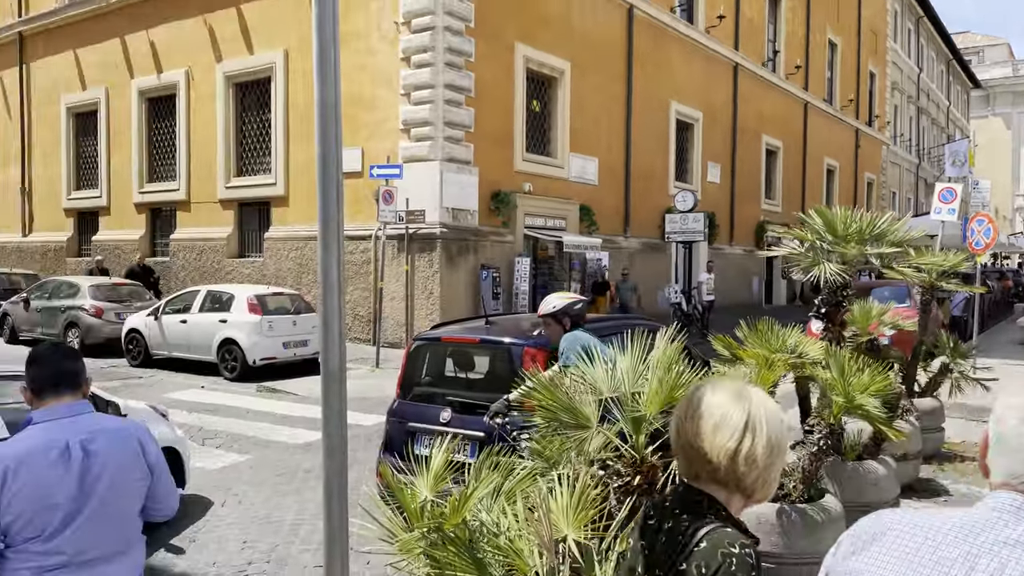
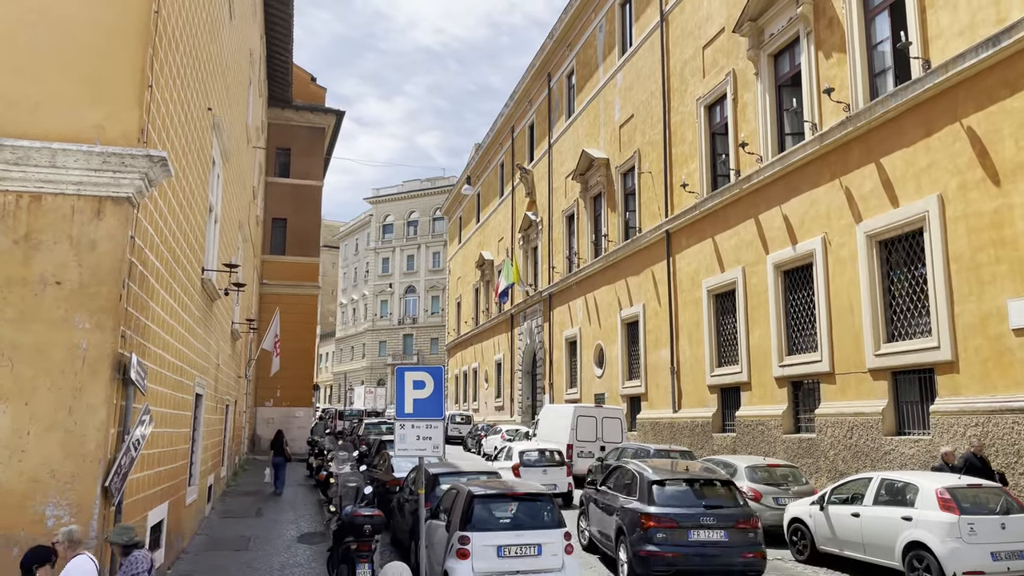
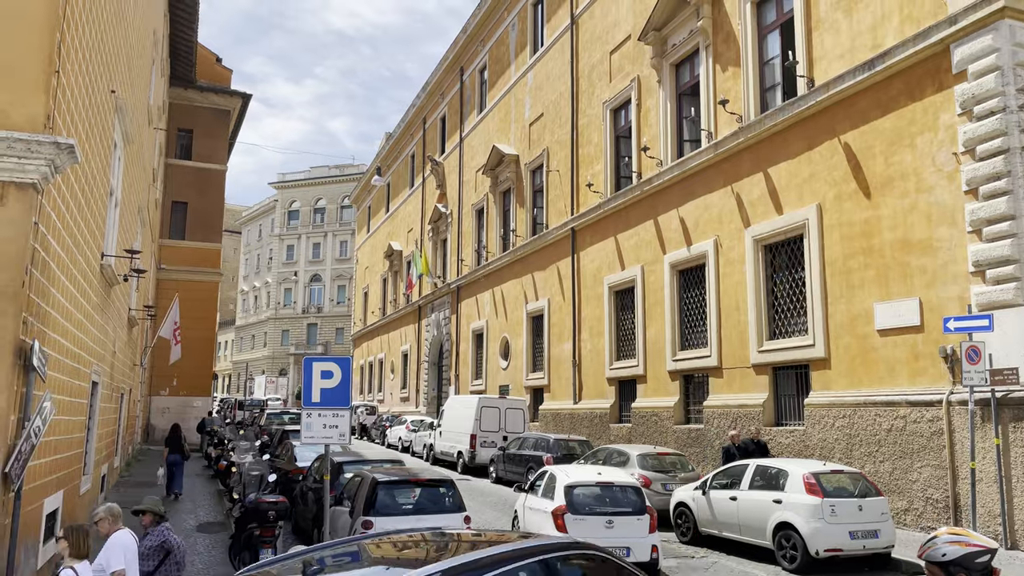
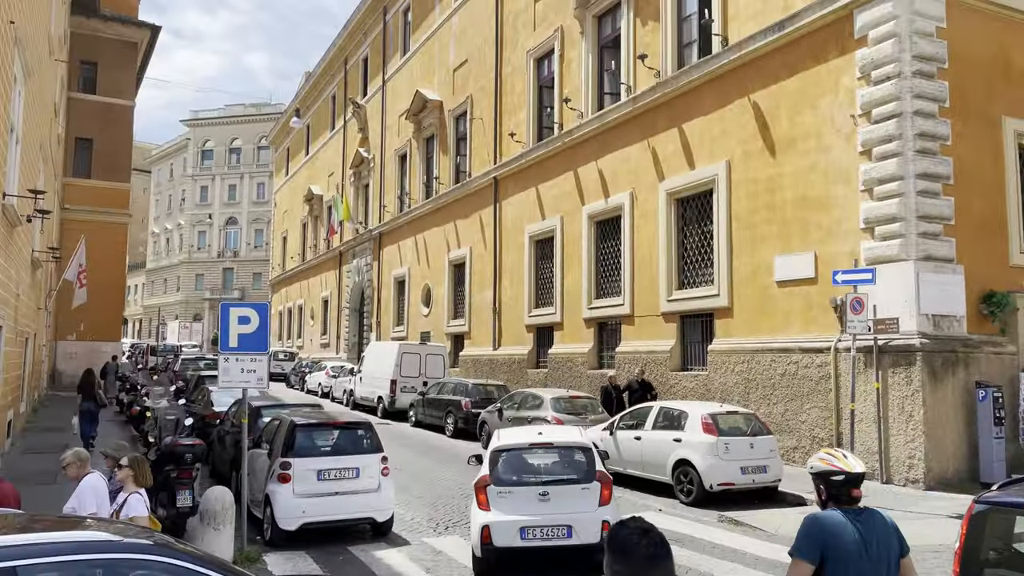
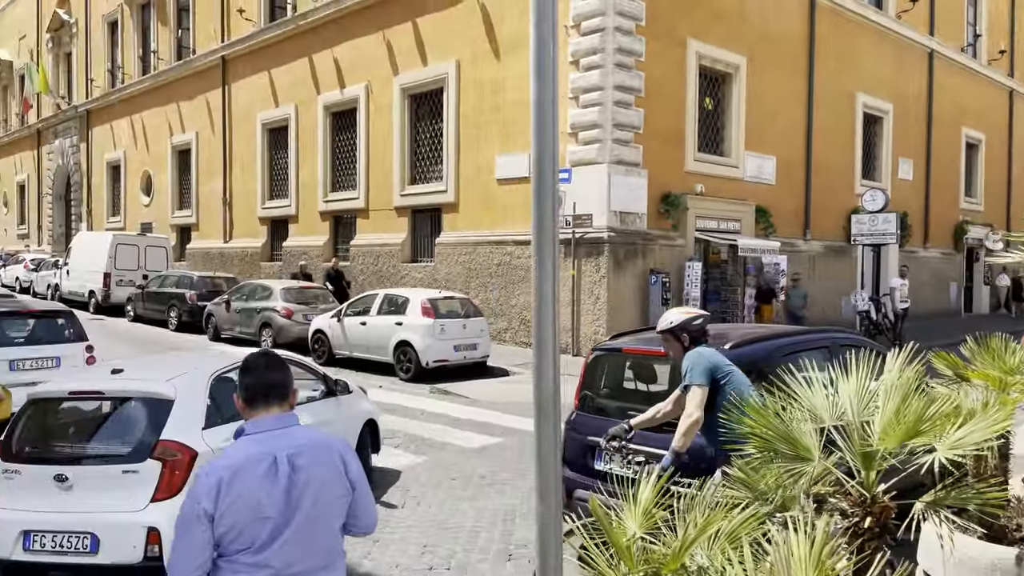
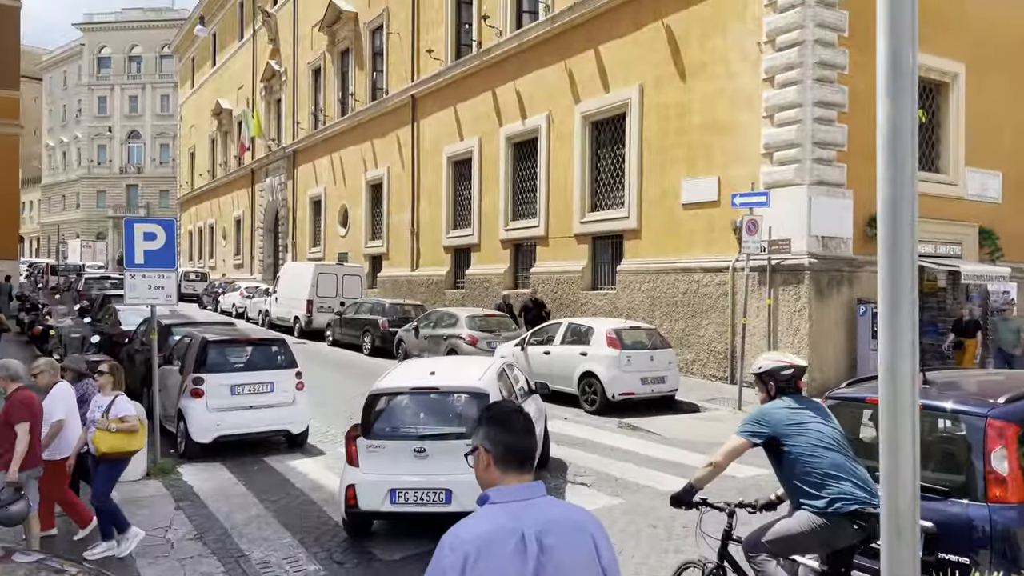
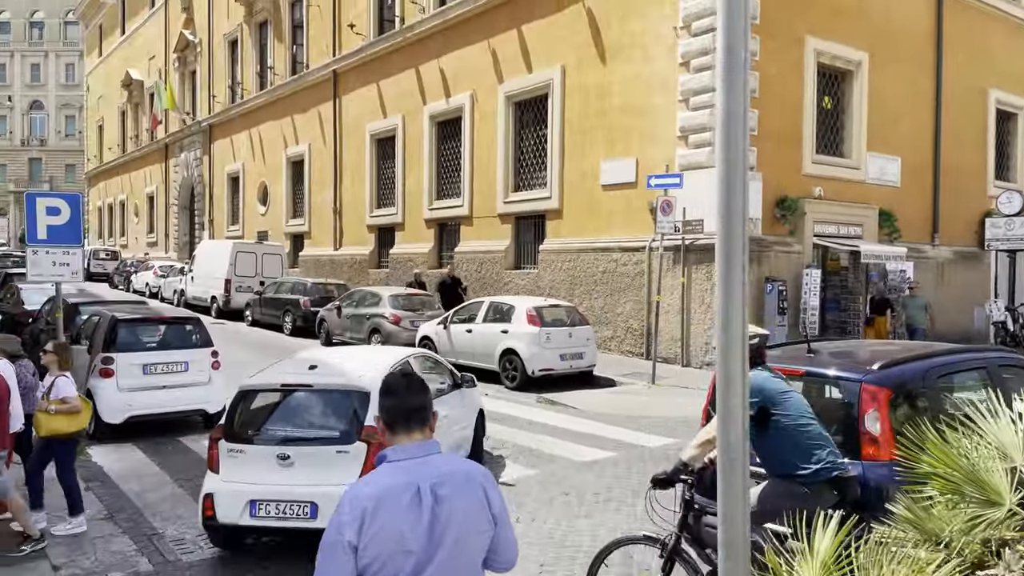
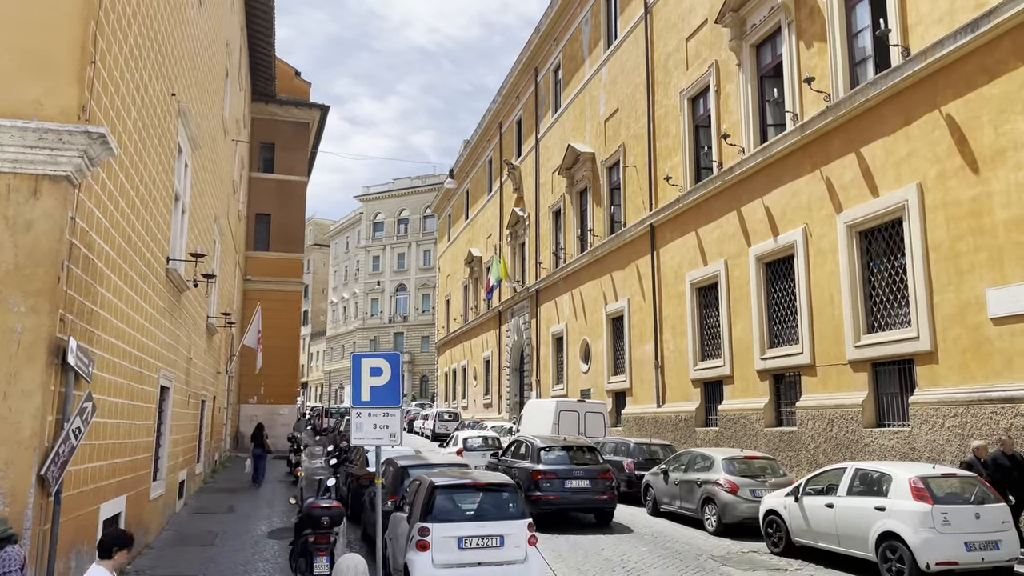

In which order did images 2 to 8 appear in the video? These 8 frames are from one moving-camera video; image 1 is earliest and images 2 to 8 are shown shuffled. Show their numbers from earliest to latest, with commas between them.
5, 7, 6, 4, 3, 2, 8
